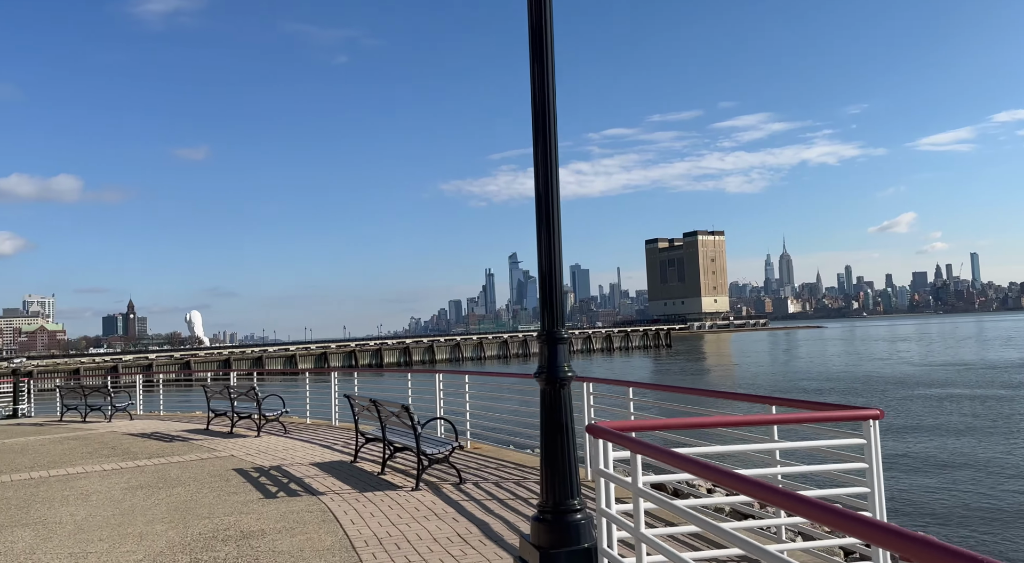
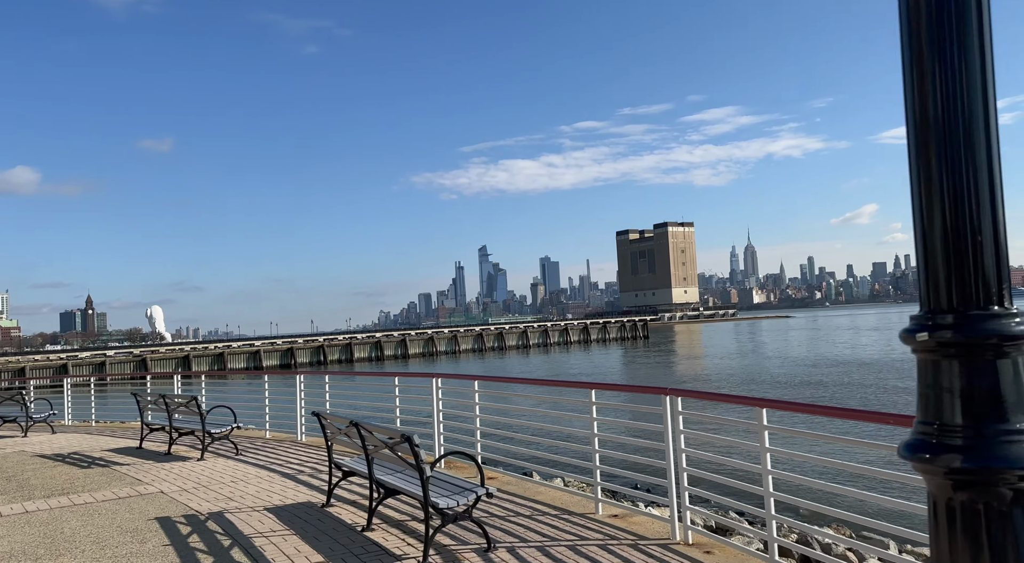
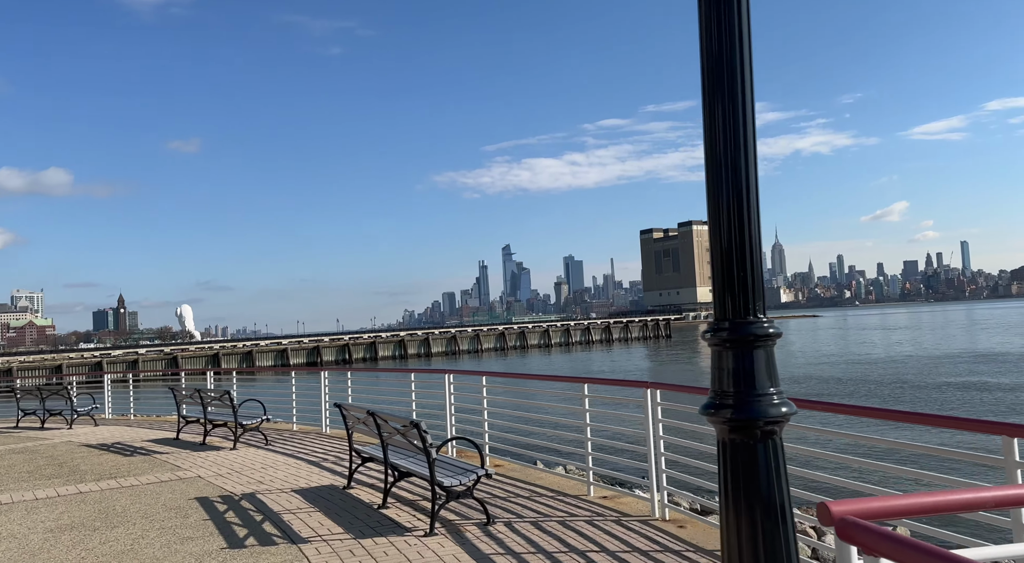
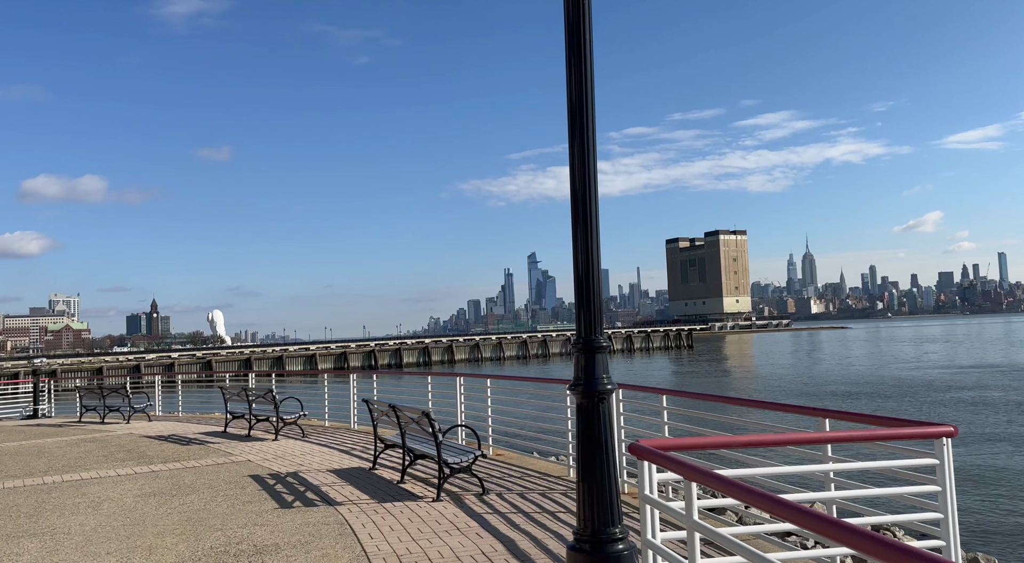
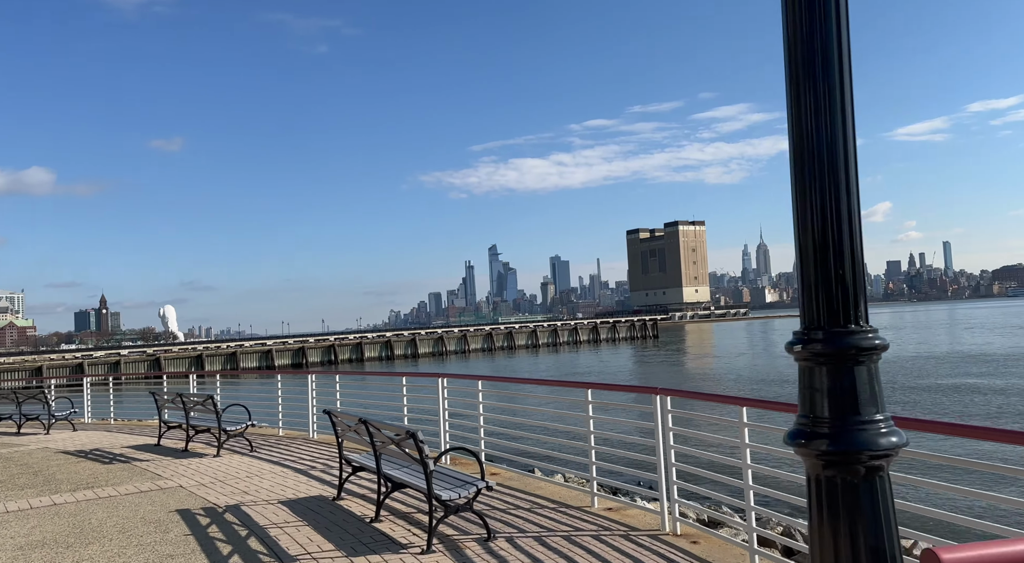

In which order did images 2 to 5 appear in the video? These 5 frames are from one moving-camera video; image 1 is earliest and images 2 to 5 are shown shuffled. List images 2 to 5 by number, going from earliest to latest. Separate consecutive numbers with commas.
4, 3, 5, 2
